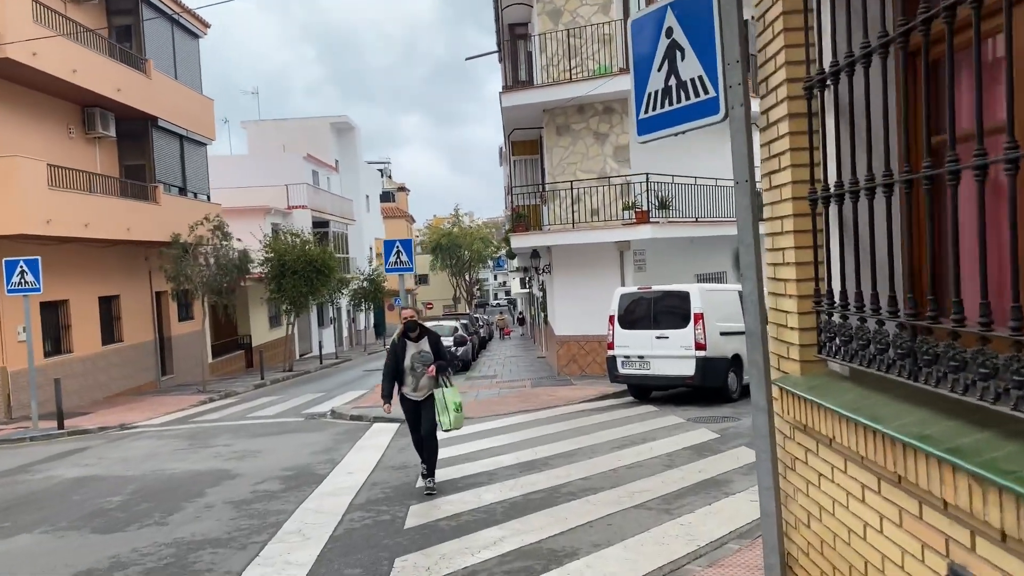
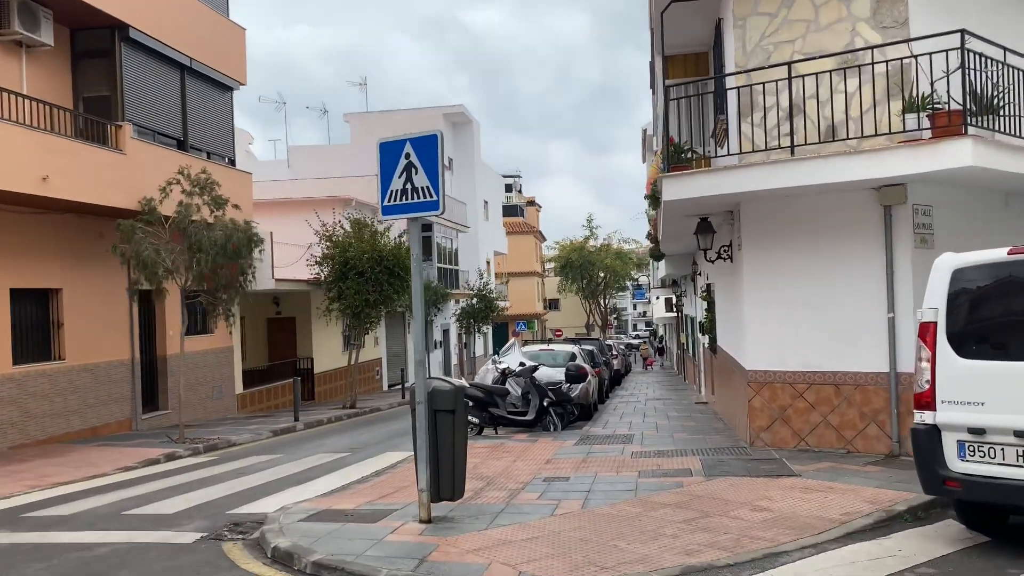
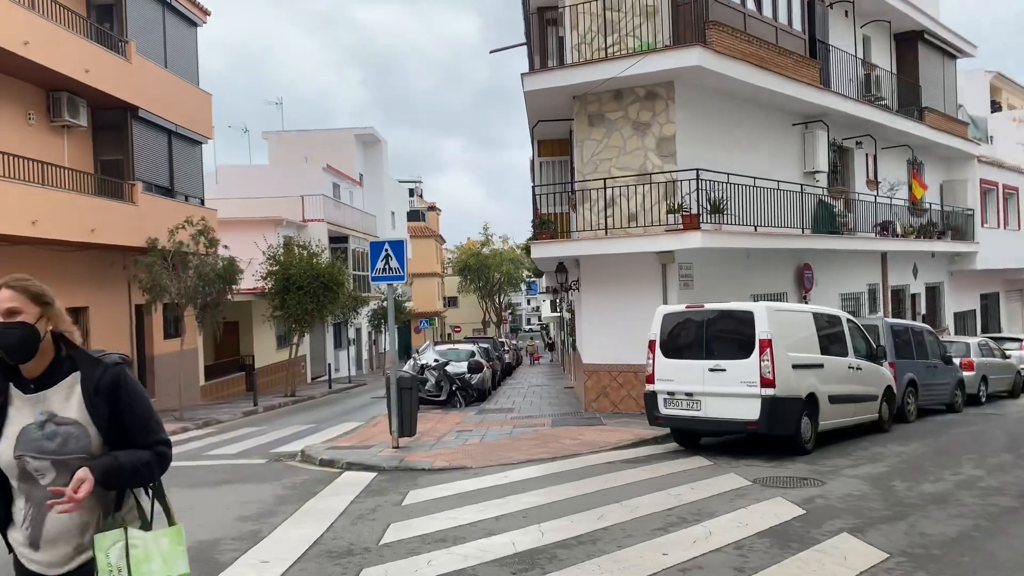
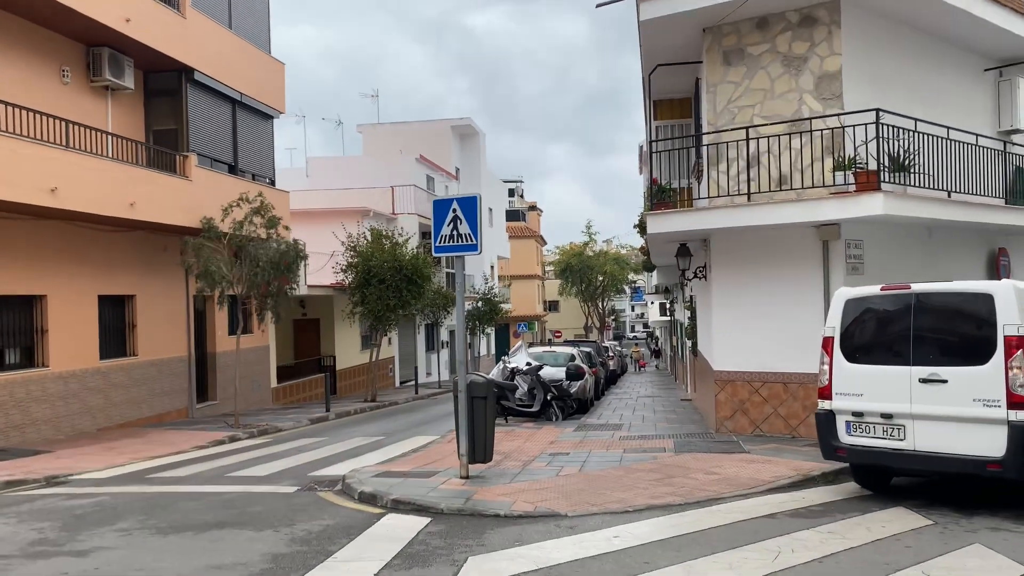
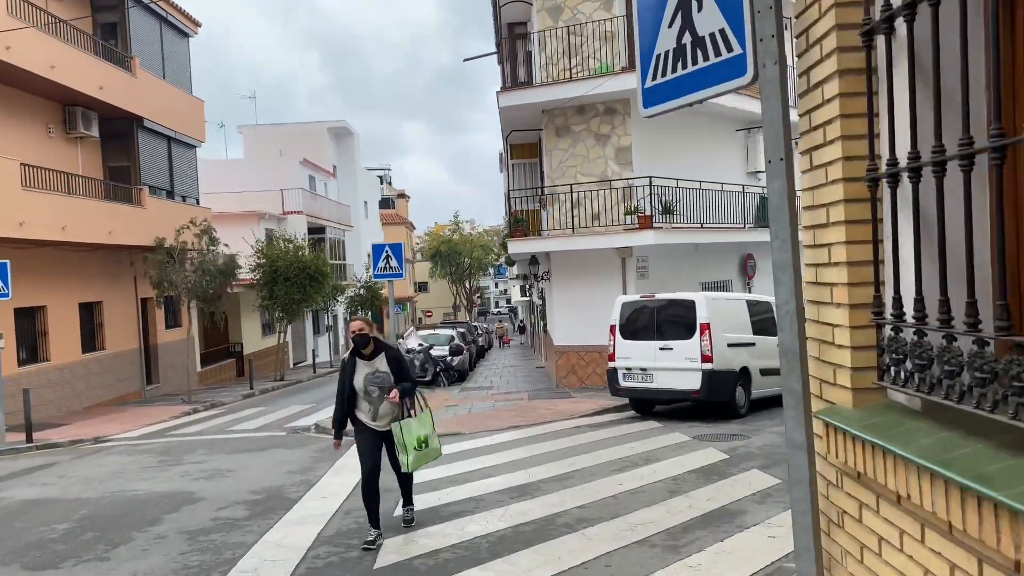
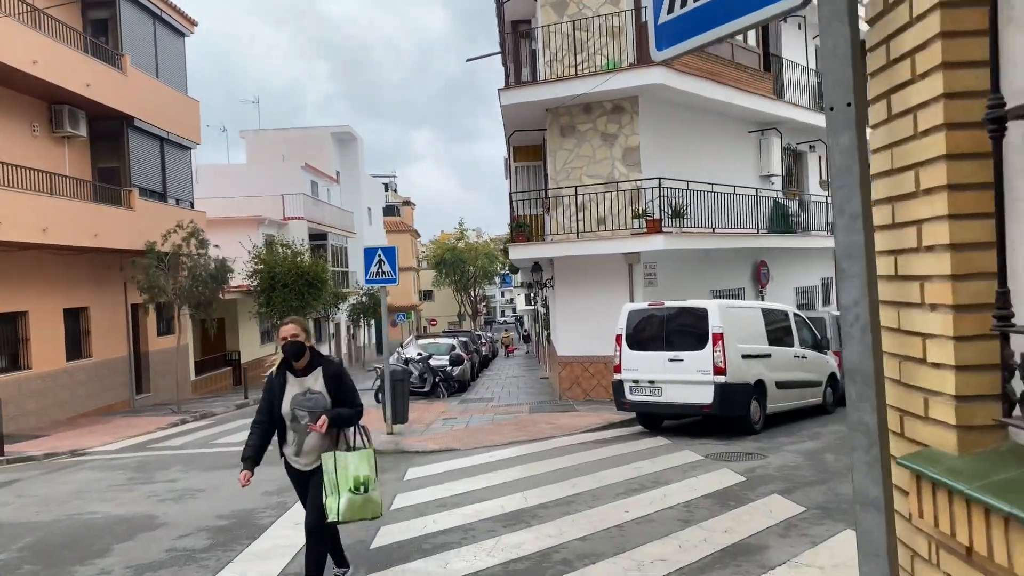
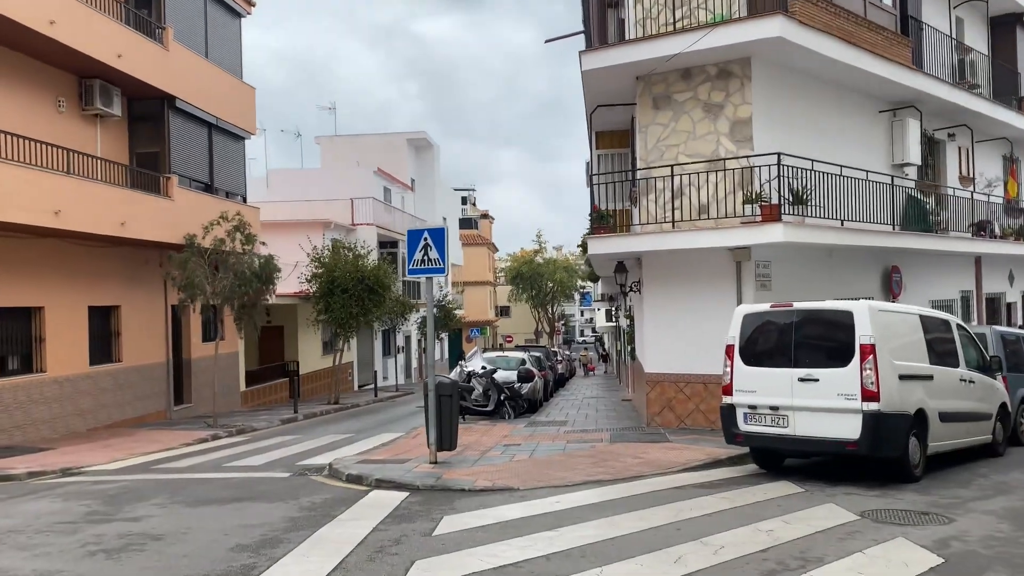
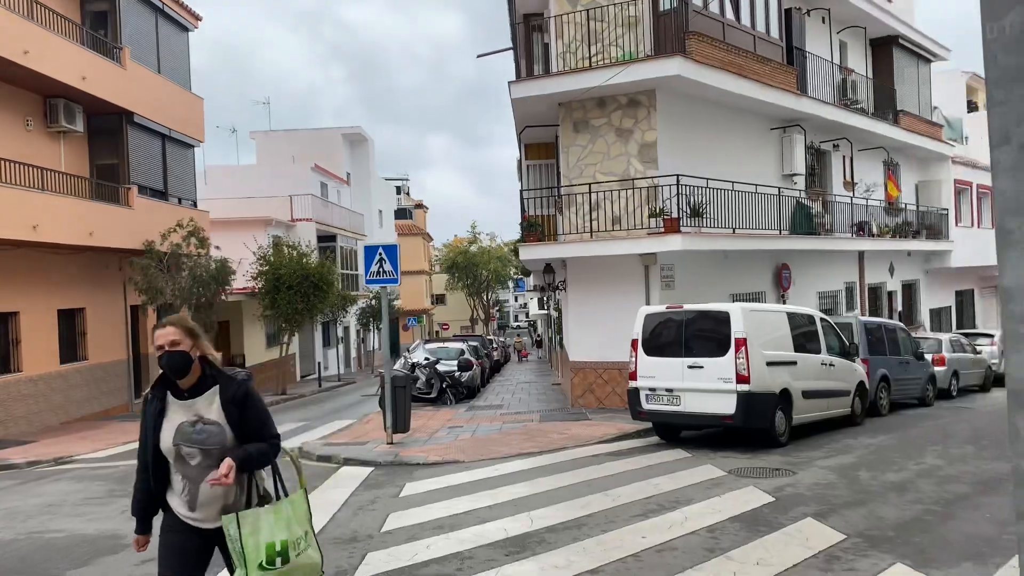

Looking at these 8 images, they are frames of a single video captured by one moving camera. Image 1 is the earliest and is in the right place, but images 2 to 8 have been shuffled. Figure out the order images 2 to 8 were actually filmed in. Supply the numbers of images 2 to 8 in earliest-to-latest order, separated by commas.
5, 6, 8, 3, 7, 4, 2
